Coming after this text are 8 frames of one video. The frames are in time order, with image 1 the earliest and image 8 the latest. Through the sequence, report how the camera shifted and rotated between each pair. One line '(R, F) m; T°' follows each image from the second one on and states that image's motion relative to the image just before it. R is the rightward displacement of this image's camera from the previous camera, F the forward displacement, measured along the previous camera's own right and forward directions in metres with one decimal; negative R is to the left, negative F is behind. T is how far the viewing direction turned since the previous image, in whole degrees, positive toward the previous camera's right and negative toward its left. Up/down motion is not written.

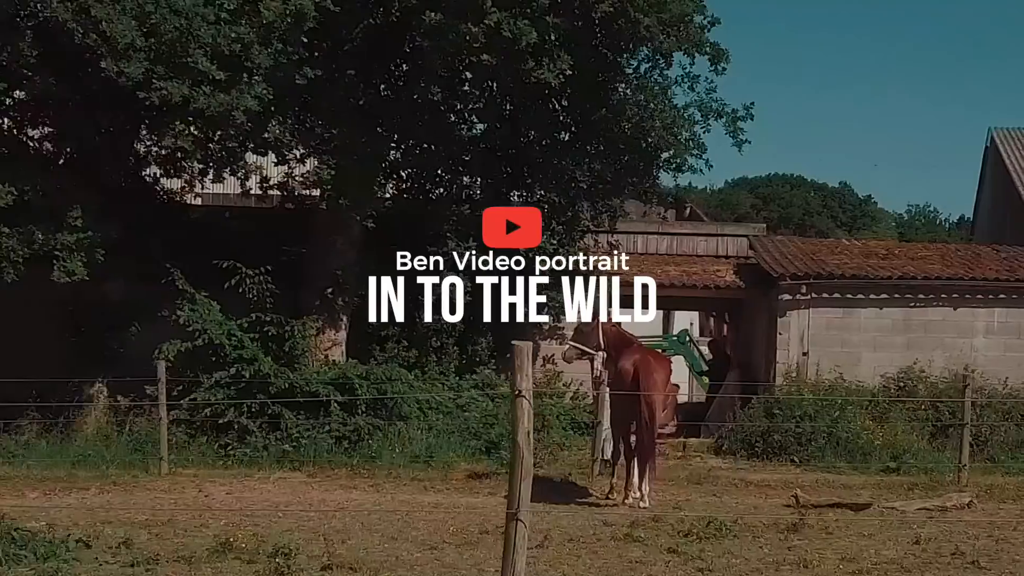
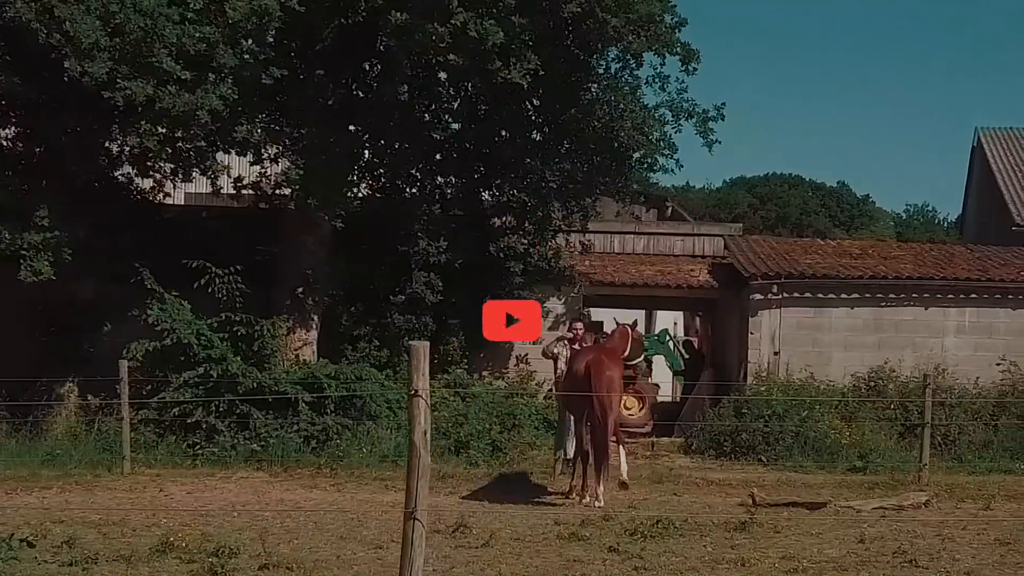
(+0.4, 0.0) m; 0°
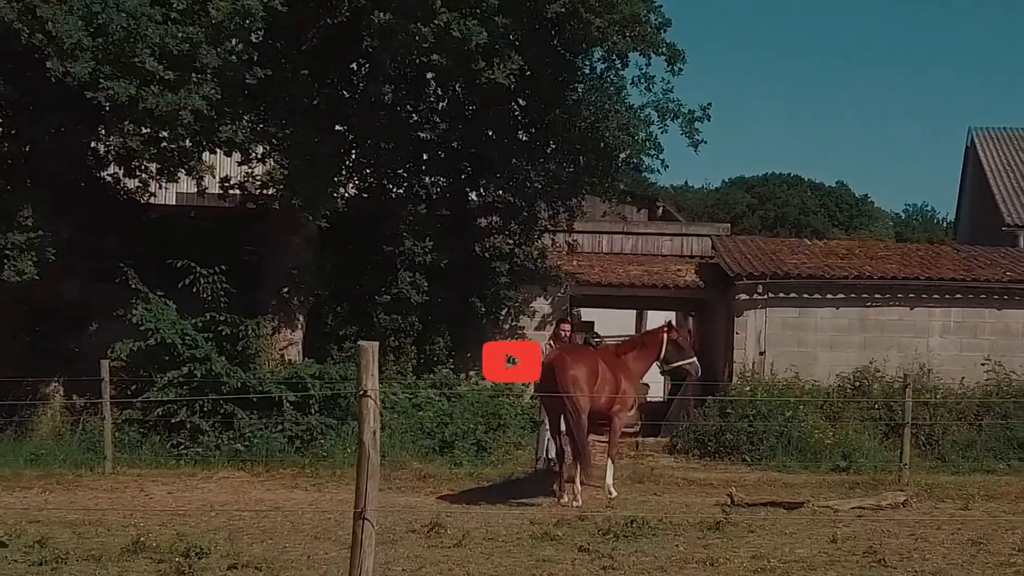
(+0.2, 0.0) m; 0°
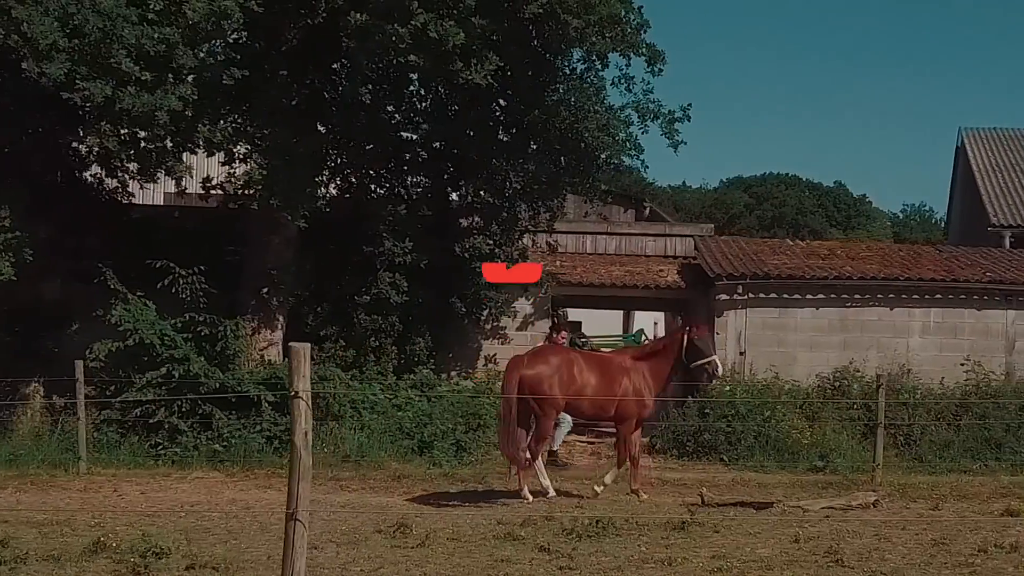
(+0.2, 0.0) m; 0°
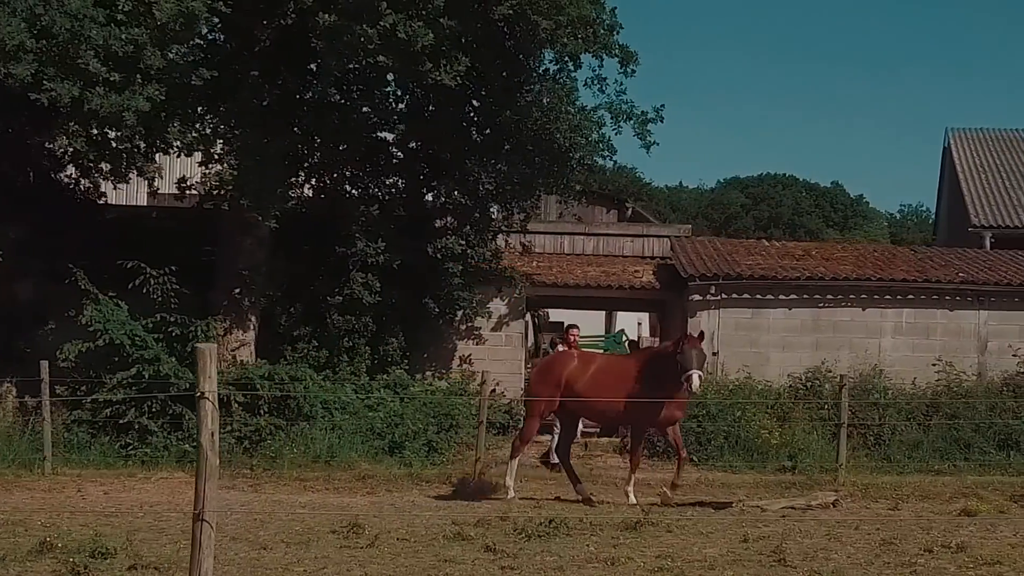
(+0.3, 0.0) m; 0°
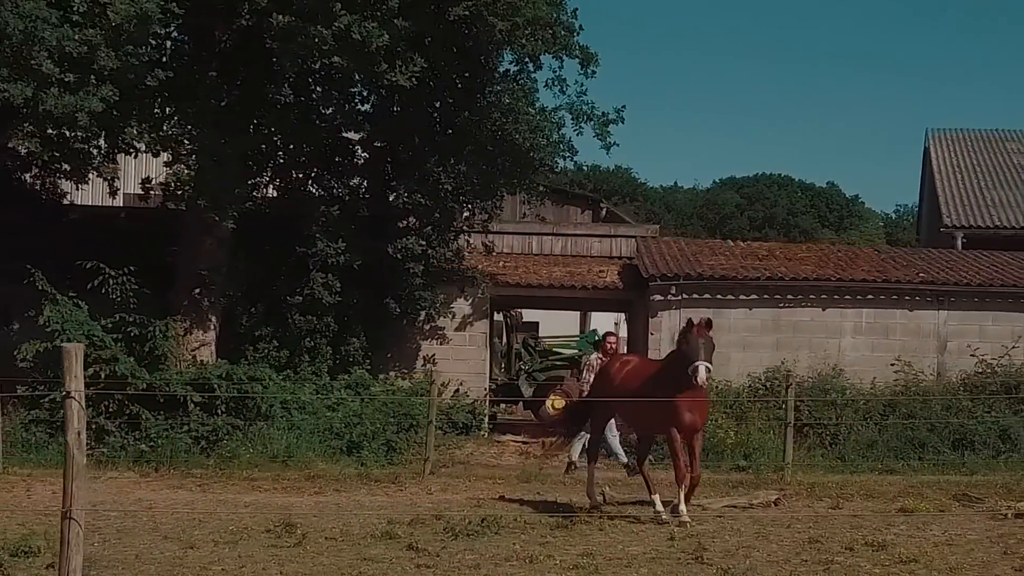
(+0.5, 0.0) m; 0°
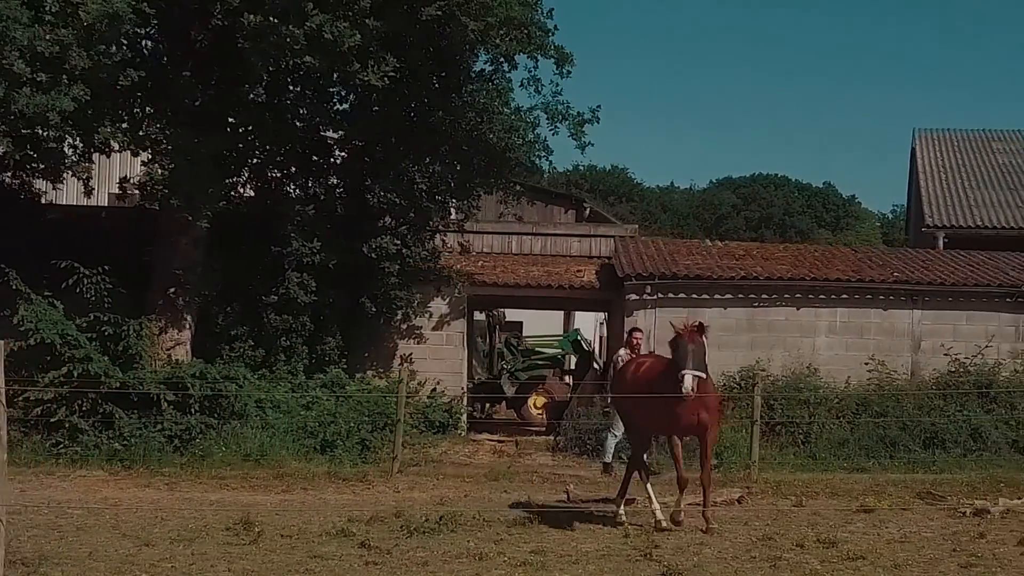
(+0.3, 0.0) m; 0°
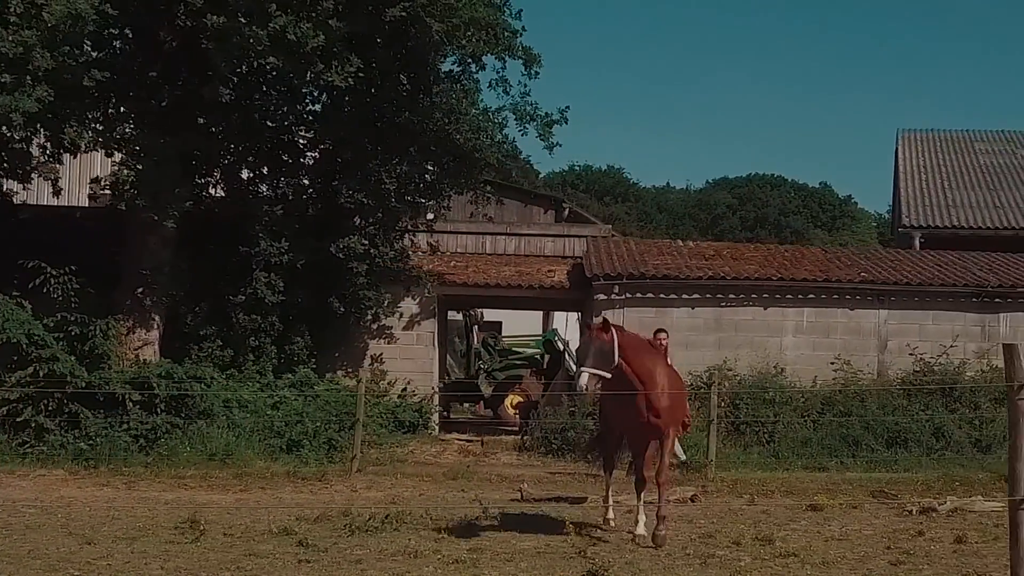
(+0.4, -0.1) m; 0°
